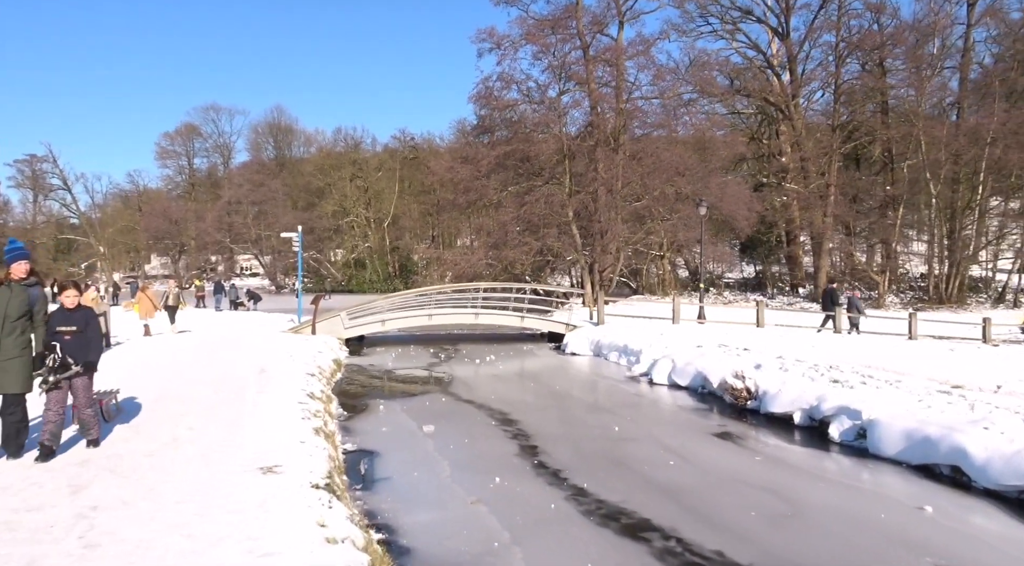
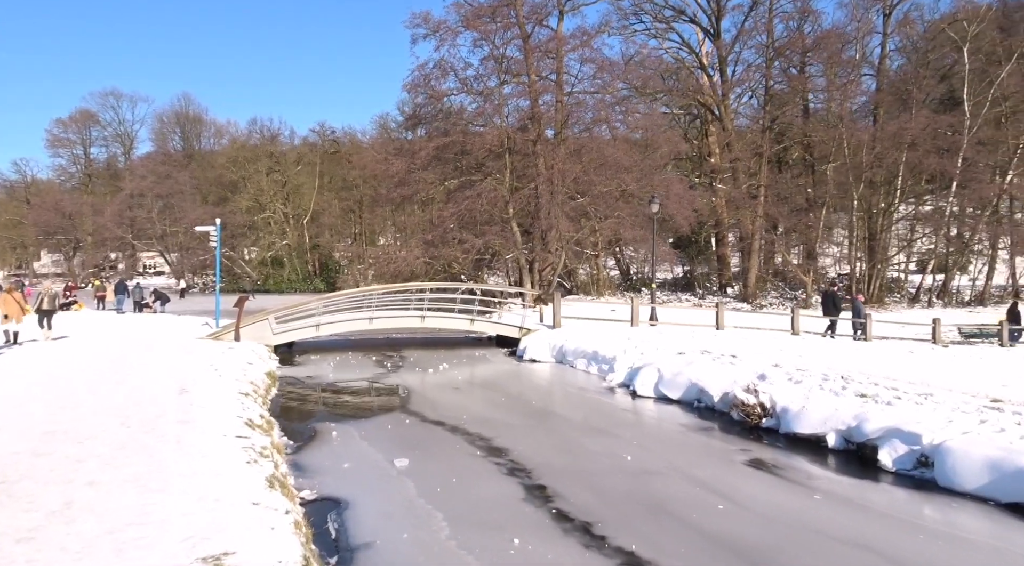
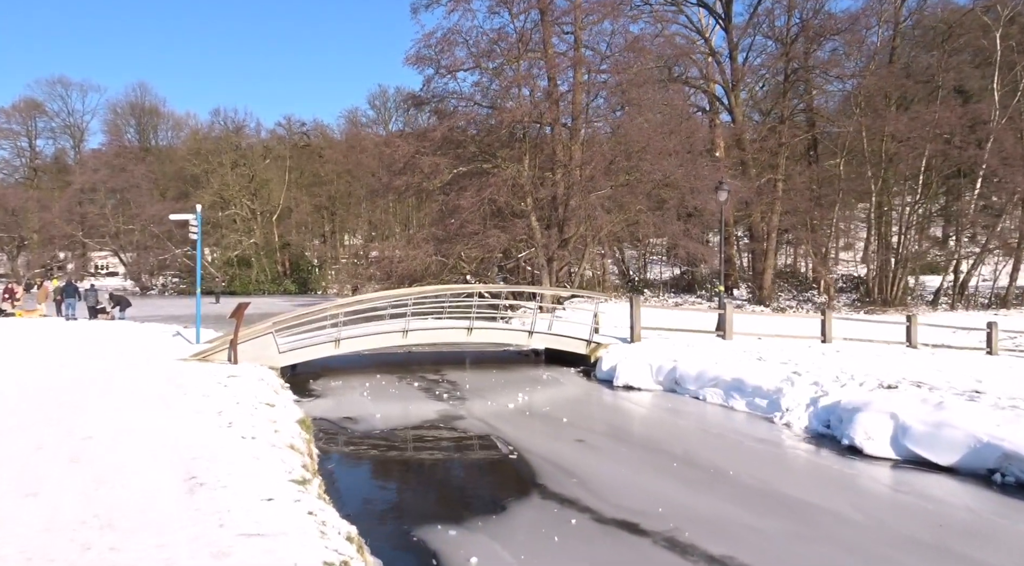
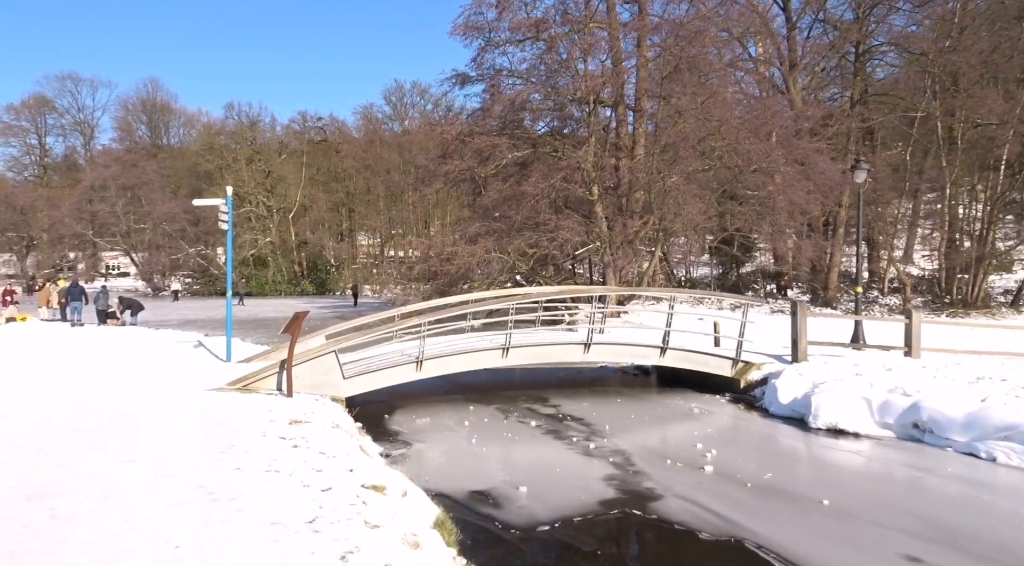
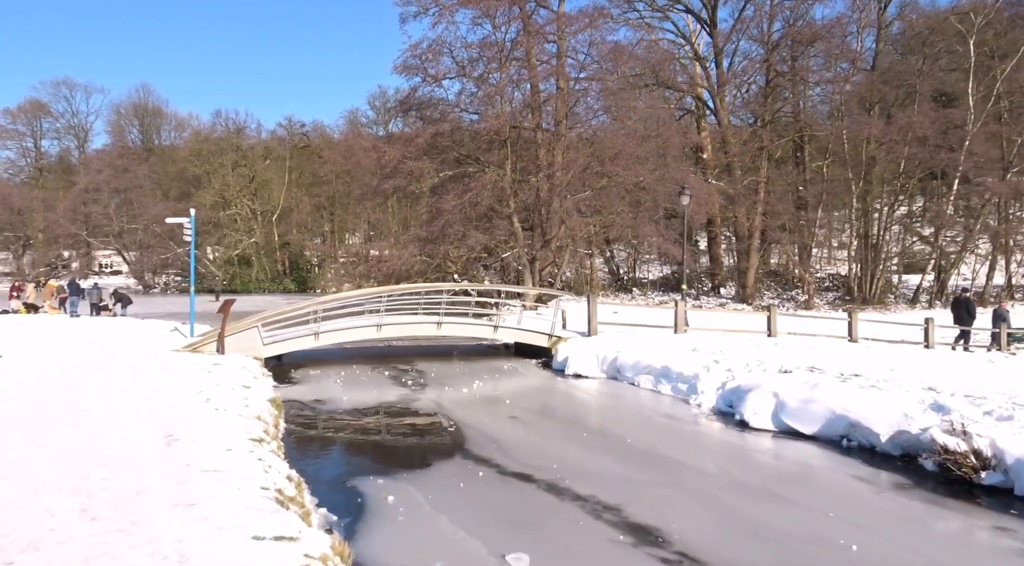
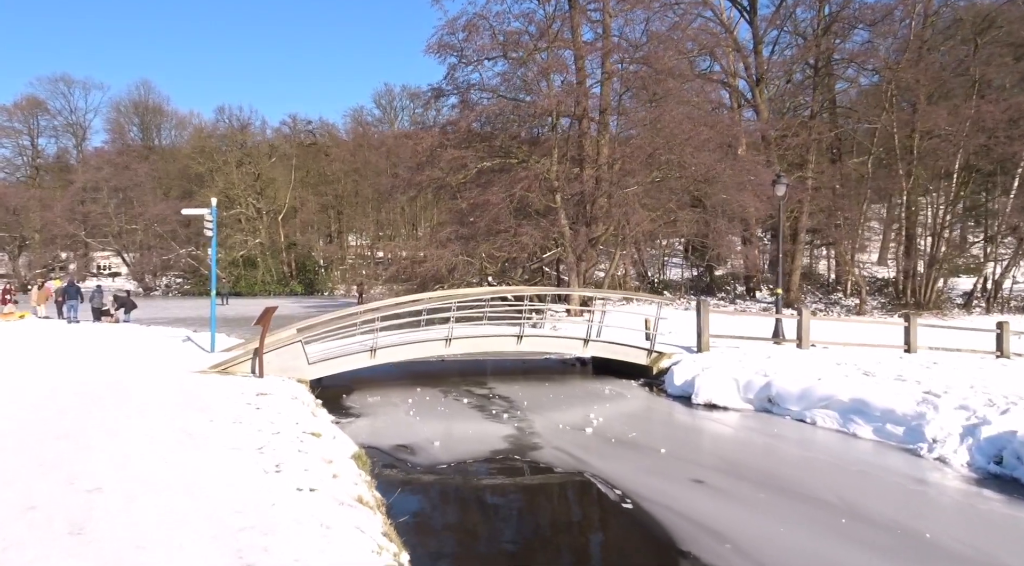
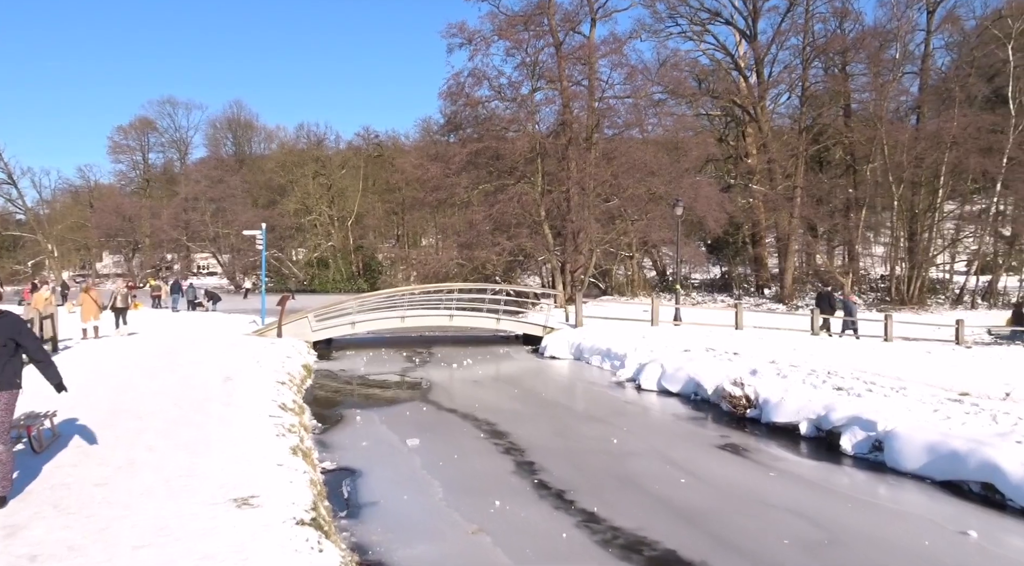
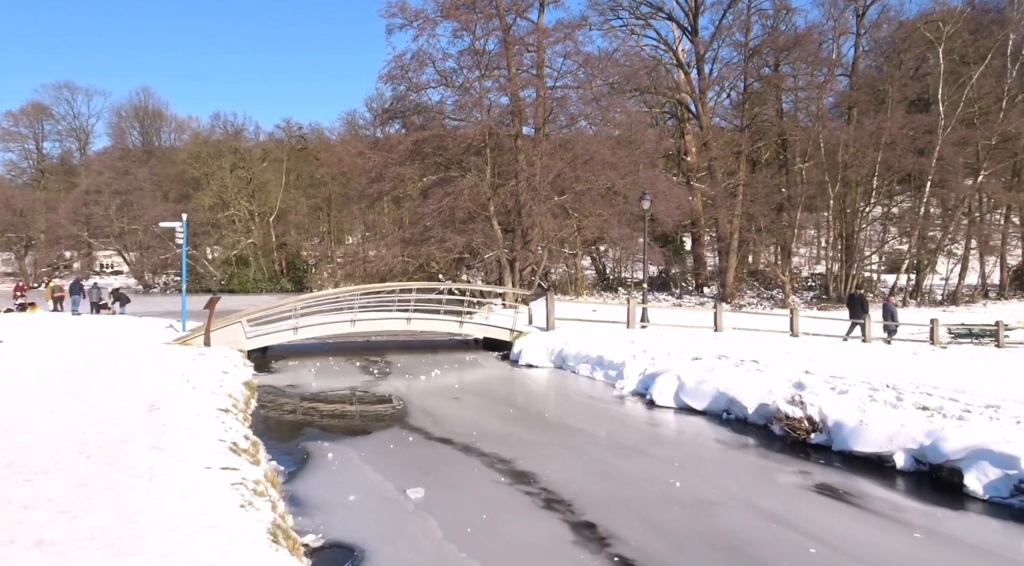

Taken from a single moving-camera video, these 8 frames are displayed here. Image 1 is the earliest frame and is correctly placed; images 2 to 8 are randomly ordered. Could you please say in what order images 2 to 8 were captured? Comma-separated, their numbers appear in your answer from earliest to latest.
7, 2, 8, 5, 3, 6, 4
